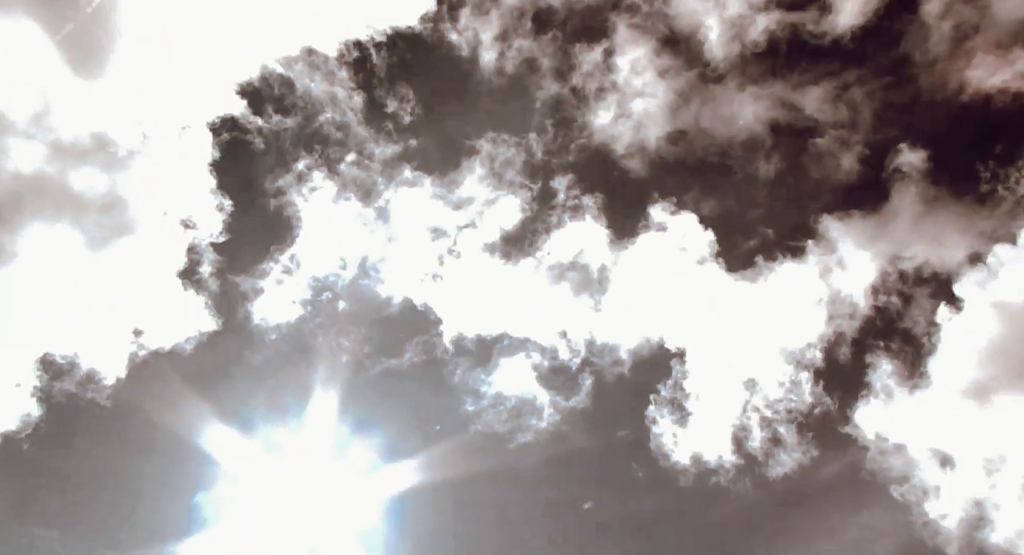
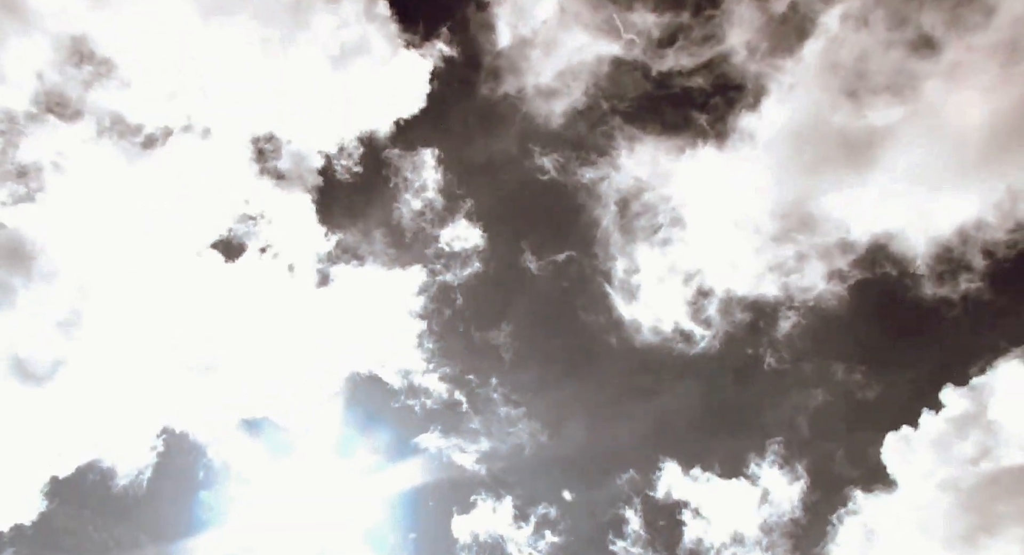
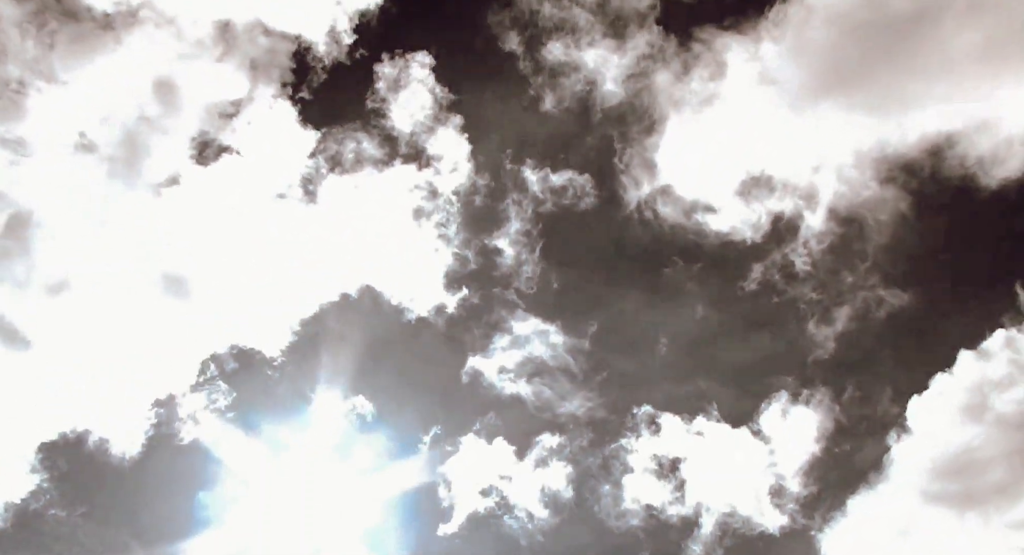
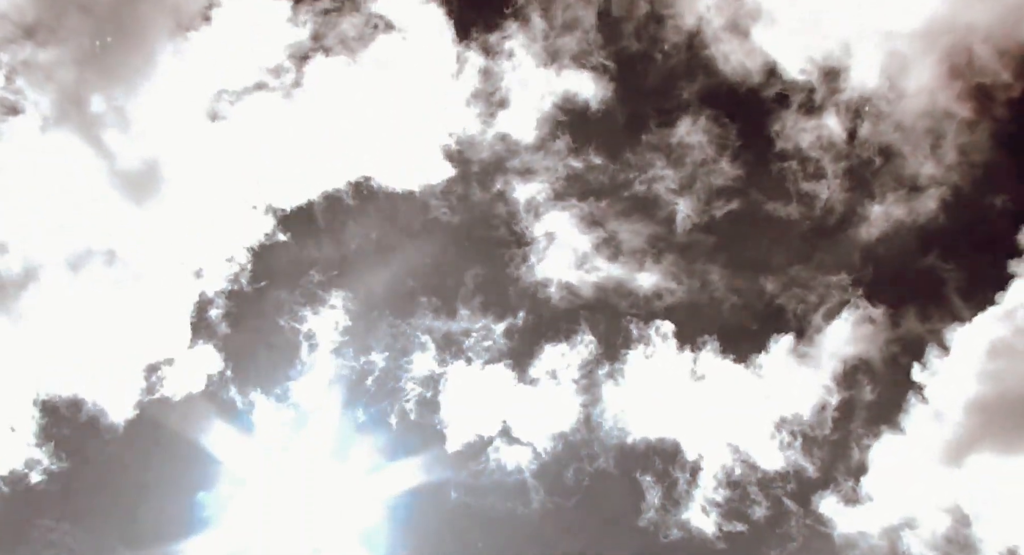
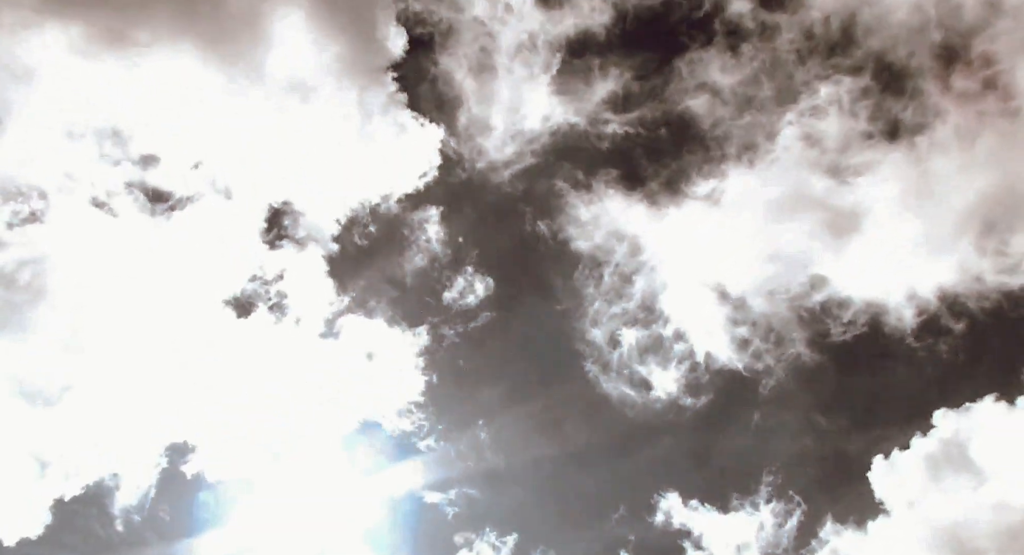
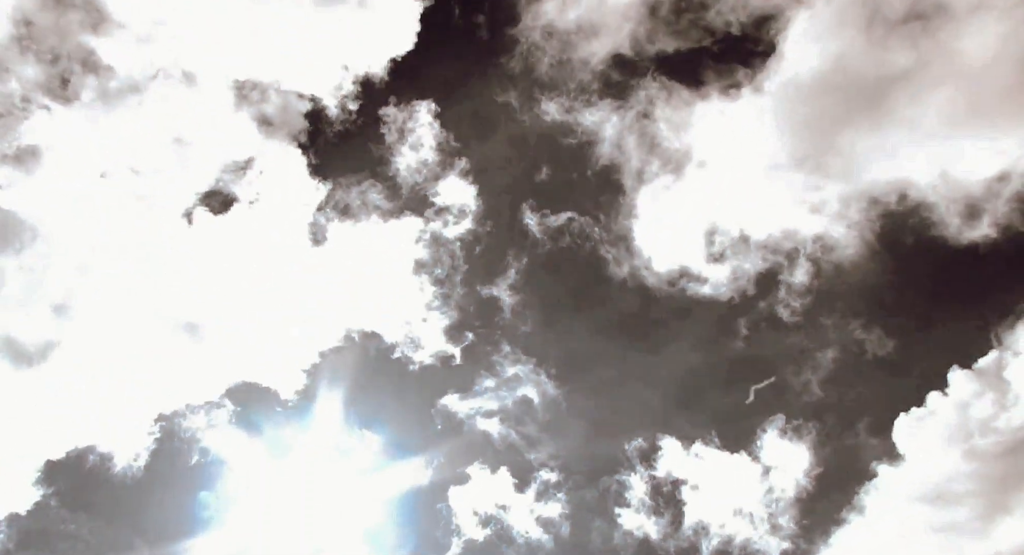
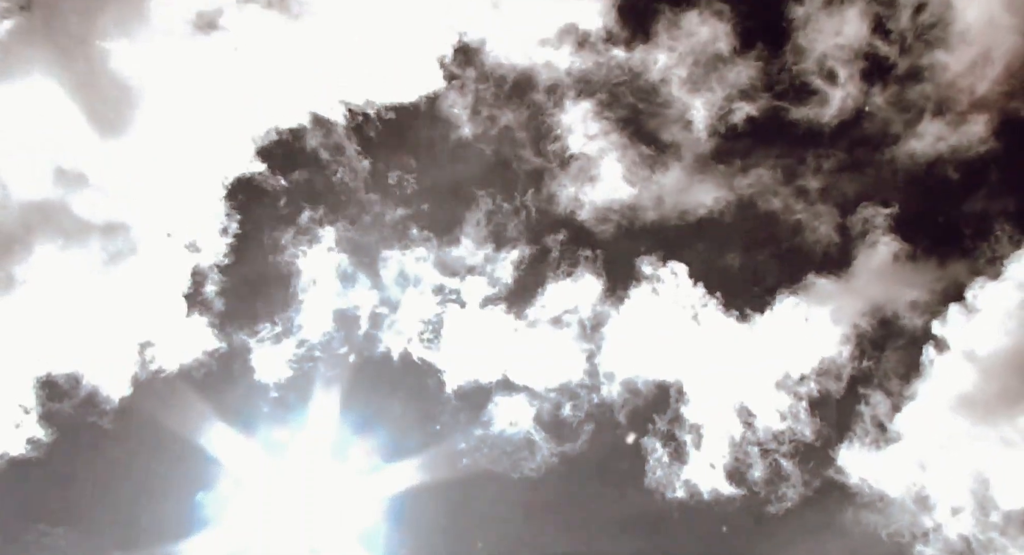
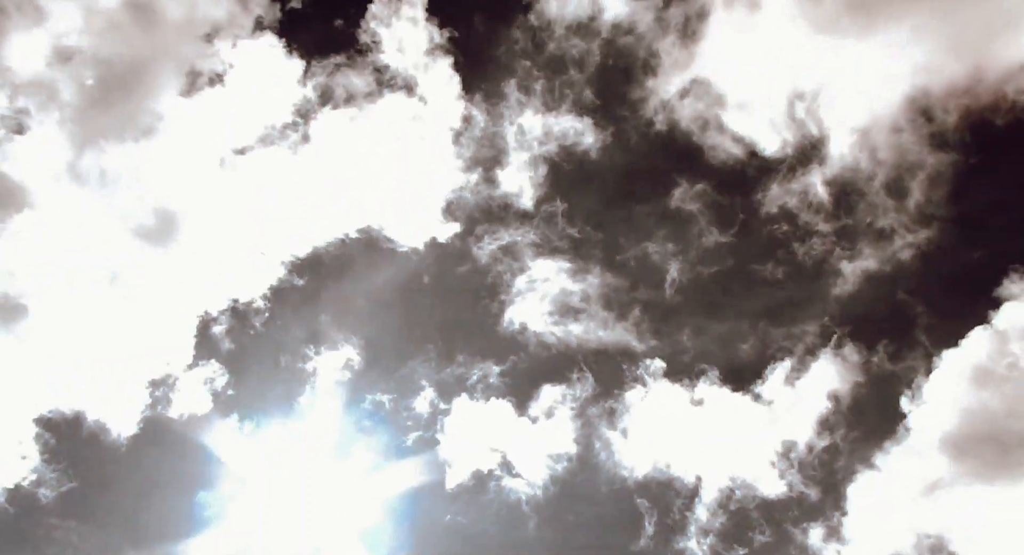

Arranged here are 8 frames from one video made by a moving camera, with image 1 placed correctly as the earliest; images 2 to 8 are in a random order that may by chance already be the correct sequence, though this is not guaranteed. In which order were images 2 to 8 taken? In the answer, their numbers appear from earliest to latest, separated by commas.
7, 4, 8, 3, 6, 2, 5
